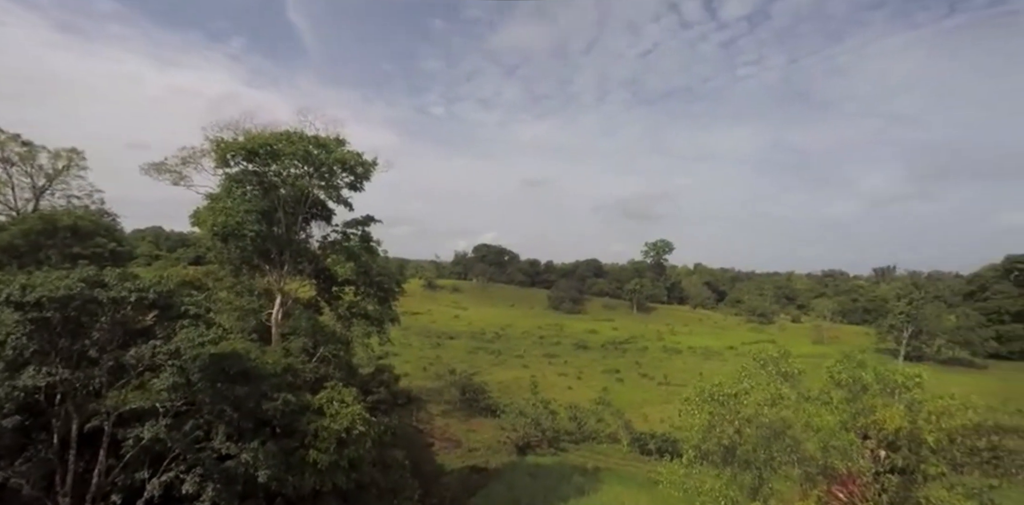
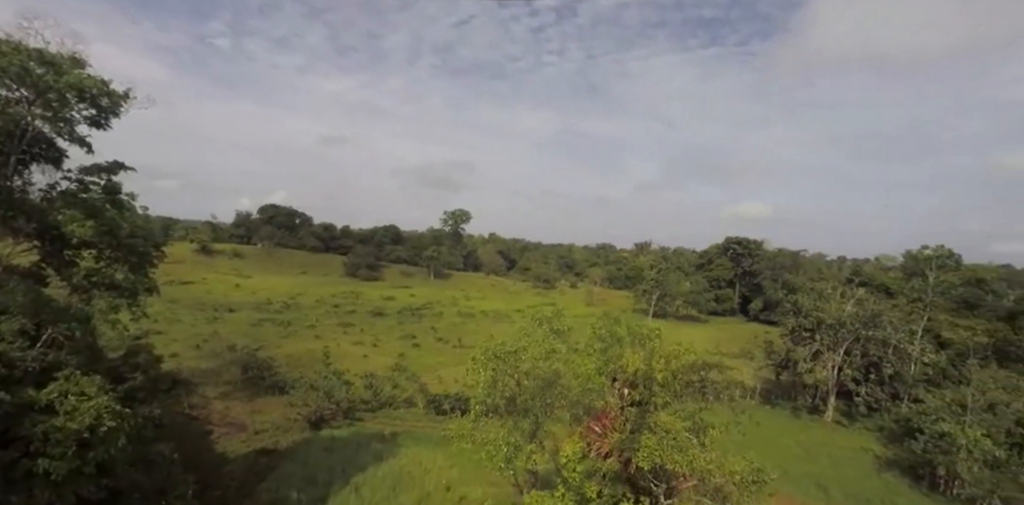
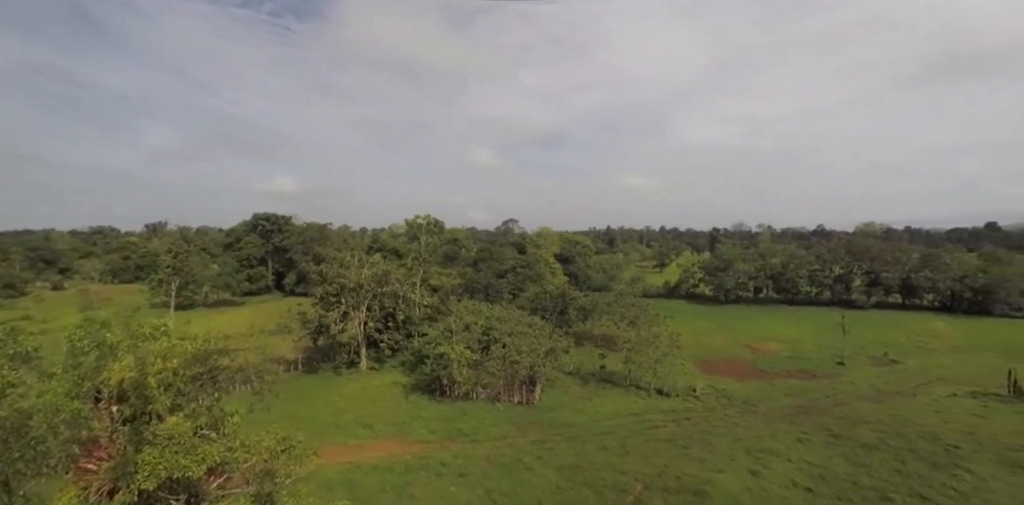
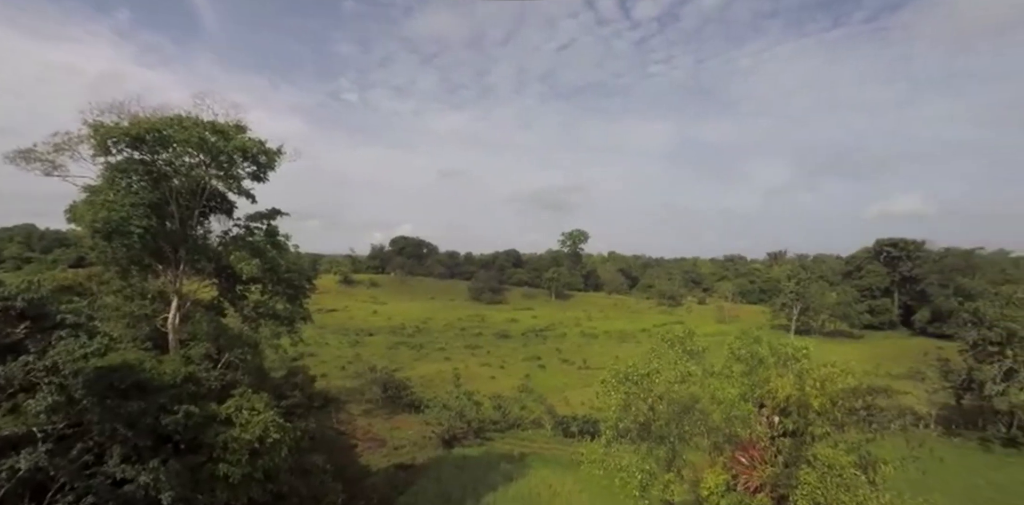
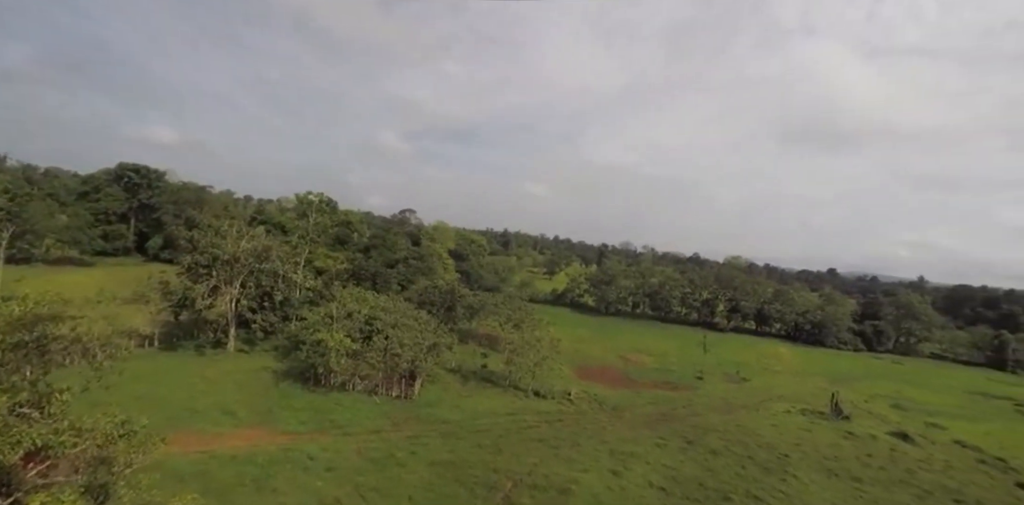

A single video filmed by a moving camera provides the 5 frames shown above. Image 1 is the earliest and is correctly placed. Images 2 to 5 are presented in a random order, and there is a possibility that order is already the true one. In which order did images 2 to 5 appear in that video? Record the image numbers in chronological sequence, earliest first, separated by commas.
4, 2, 3, 5
